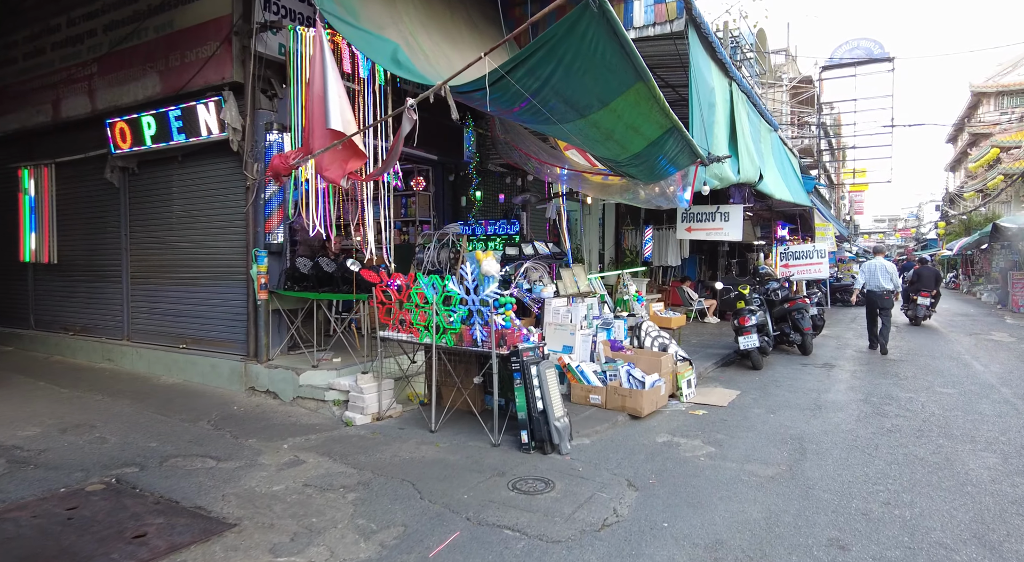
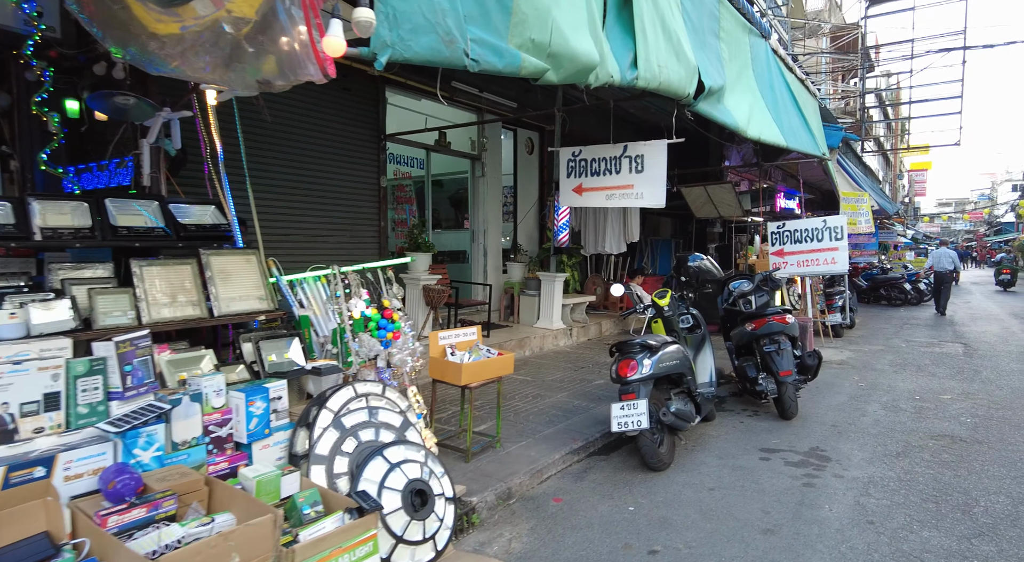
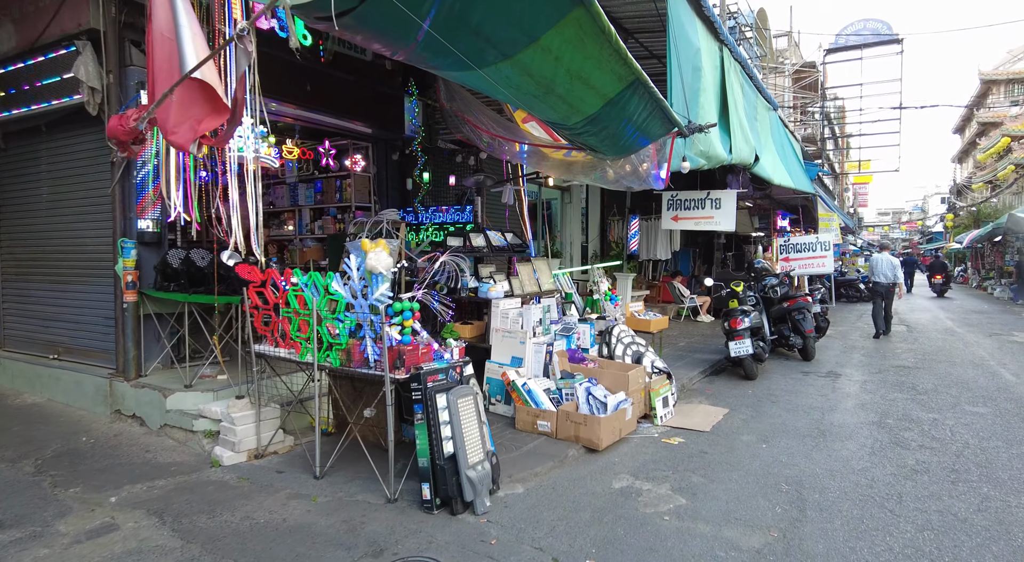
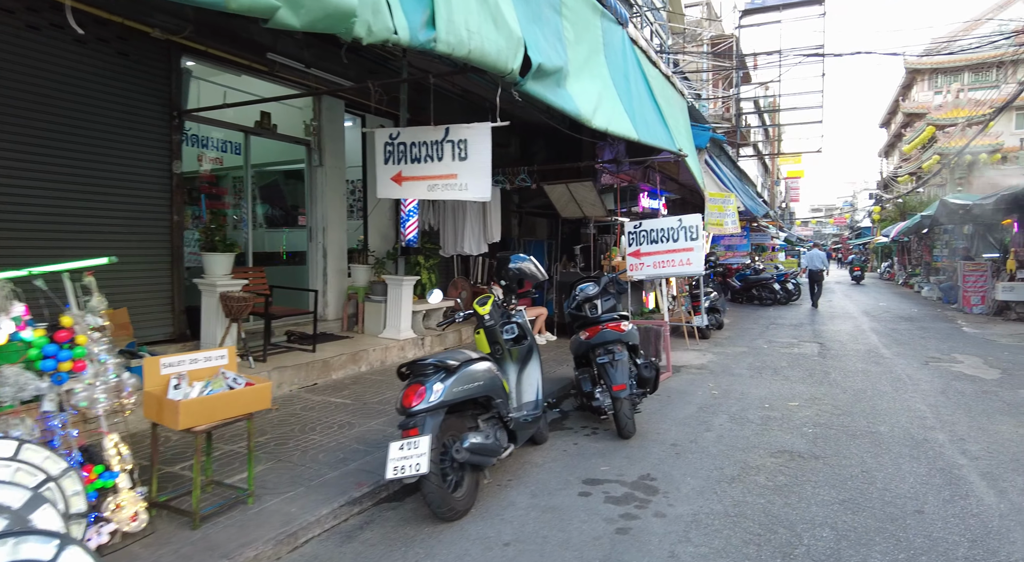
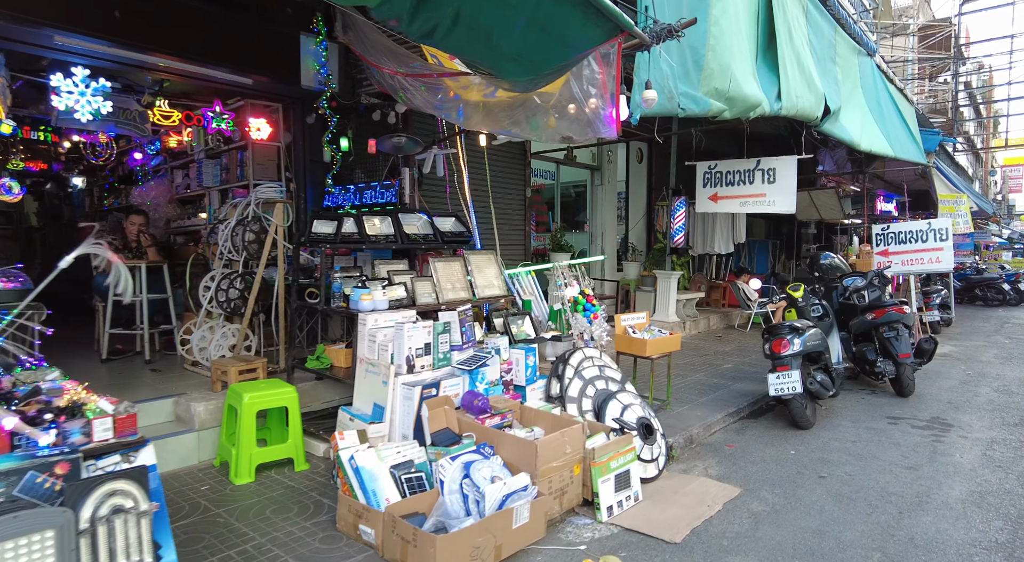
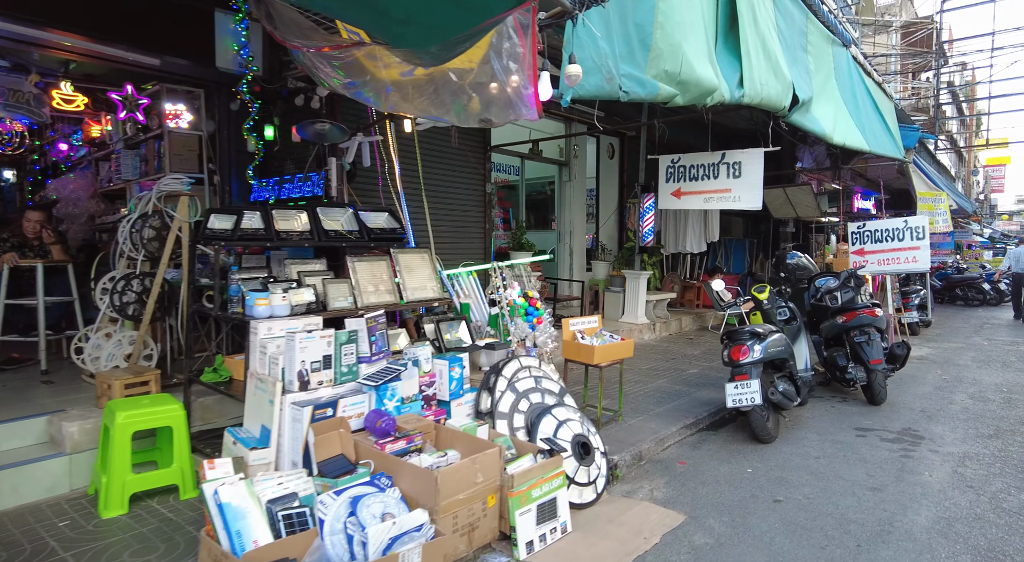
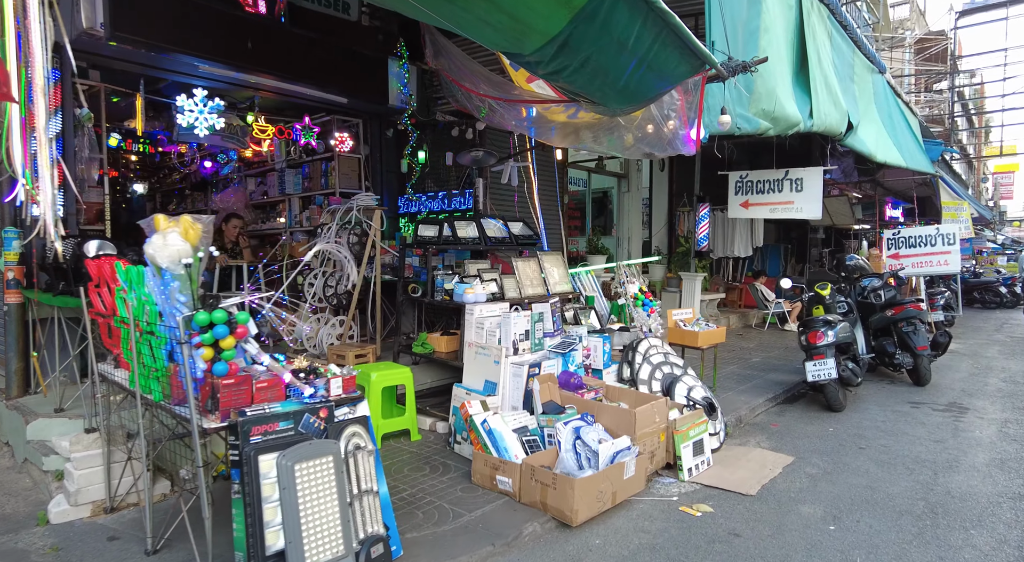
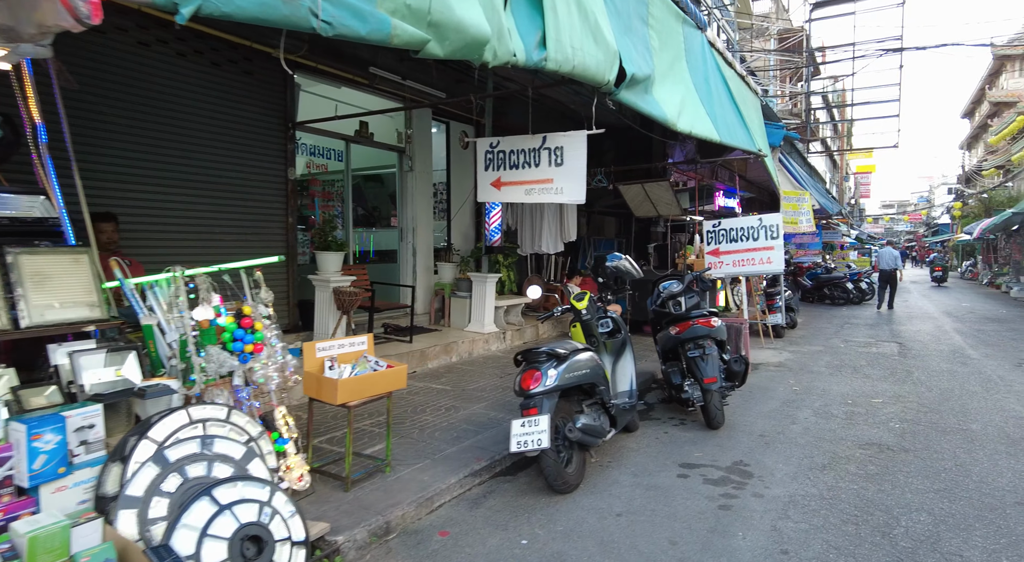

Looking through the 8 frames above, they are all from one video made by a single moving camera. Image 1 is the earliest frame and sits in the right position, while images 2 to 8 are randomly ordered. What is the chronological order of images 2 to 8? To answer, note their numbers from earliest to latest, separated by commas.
3, 7, 5, 6, 2, 8, 4
